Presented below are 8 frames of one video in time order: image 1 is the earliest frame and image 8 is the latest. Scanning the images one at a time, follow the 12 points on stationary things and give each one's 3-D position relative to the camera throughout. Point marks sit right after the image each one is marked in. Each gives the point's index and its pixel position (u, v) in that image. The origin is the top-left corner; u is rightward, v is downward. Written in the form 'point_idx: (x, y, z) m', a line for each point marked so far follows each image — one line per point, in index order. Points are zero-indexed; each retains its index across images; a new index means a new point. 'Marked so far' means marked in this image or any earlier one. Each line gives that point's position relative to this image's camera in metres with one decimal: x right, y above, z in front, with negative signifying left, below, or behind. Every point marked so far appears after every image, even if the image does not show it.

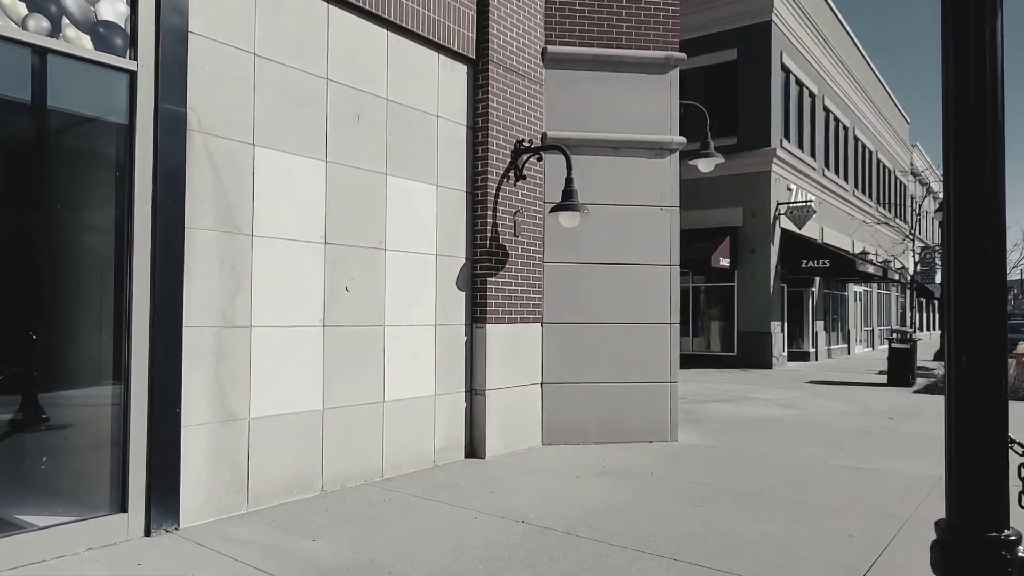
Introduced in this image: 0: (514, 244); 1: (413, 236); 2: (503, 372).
0: (0.0, +0.5, +7.8) m
1: (-1.0, +0.5, +6.8) m
2: (-0.1, -0.9, +7.6) m
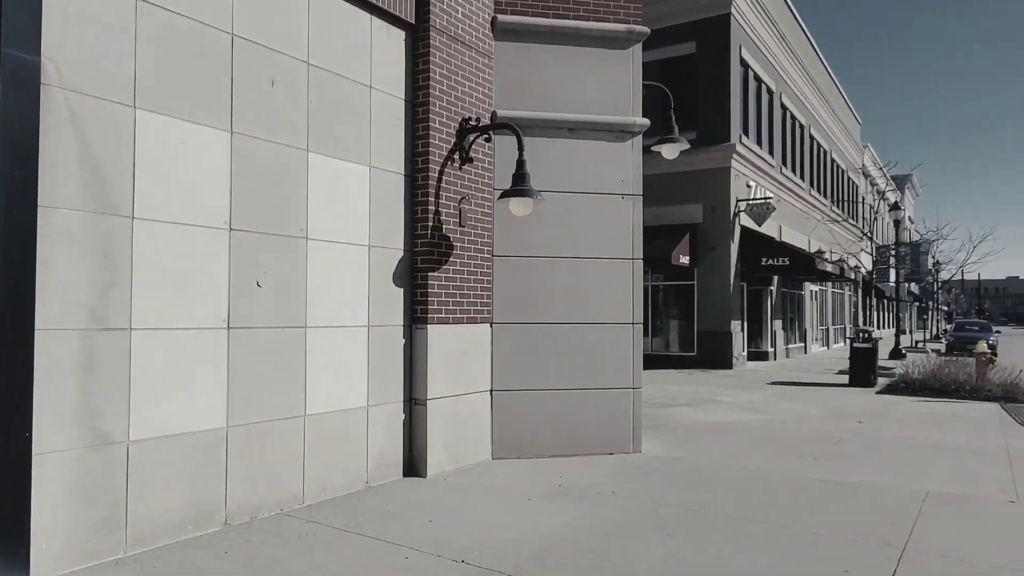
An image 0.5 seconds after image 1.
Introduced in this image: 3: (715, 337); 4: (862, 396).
0: (-0.5, +0.5, +6.9) m
1: (-1.4, +0.5, +5.9) m
2: (-0.6, -0.9, +6.8) m
3: (+5.7, -1.4, +19.7) m
4: (+6.7, -2.1, +13.4) m
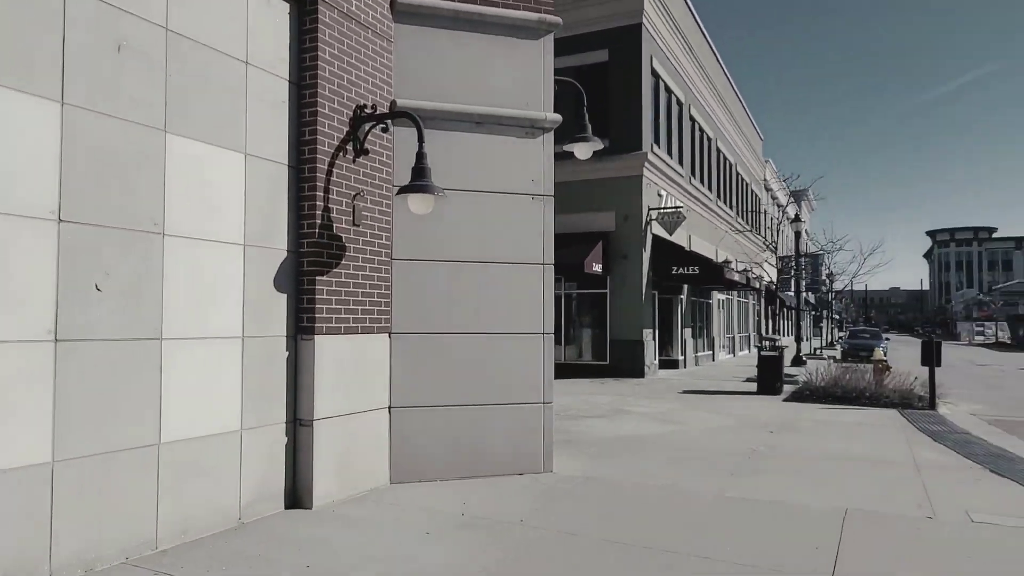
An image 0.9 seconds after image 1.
0: (-1.4, +0.5, +6.2) m
1: (-2.2, +0.5, +5.1) m
2: (-1.5, -0.9, +6.0) m
3: (+3.2, -1.6, +19.7) m
4: (+4.9, -2.2, +13.5) m
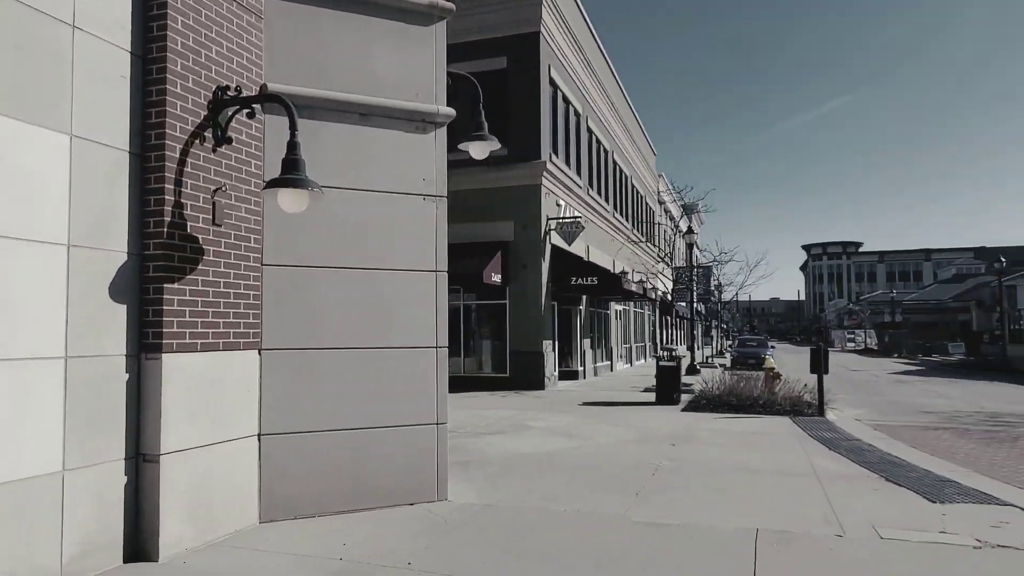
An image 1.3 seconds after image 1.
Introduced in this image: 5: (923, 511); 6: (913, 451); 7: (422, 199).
0: (-2.3, +0.4, +5.3) m
1: (-2.9, +0.4, +4.1) m
2: (-2.3, -1.0, +5.1) m
3: (+0.4, -1.9, +19.3) m
4: (+3.0, -2.4, +13.4) m
5: (+3.6, -1.9, +6.1) m
6: (+5.4, -2.2, +9.5) m
7: (-0.8, +0.8, +6.5) m
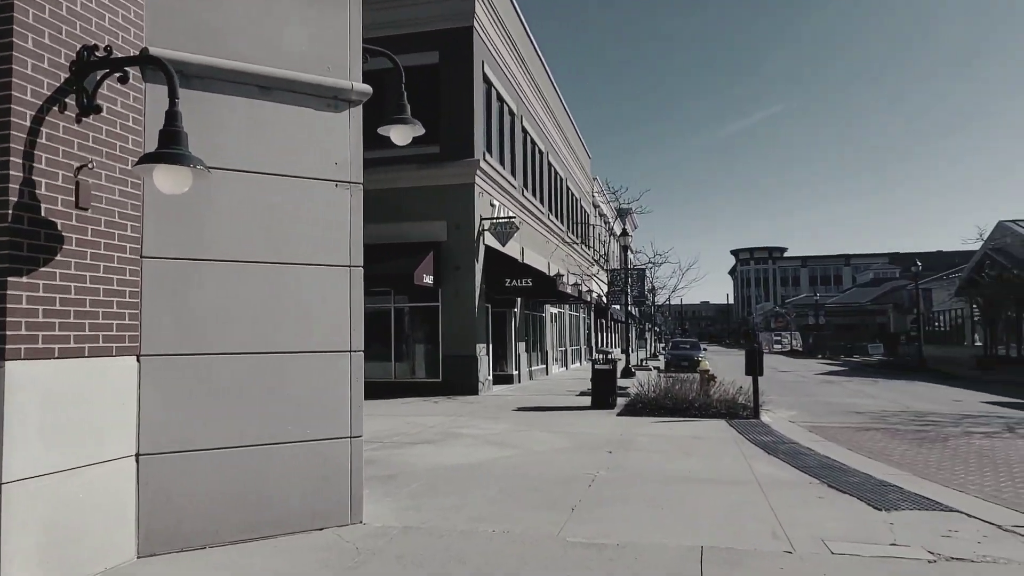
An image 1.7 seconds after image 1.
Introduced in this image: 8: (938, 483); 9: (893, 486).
0: (-2.8, +0.4, +4.5) m
1: (-3.3, +0.5, +3.3) m
2: (-2.8, -1.0, +4.3) m
3: (-1.4, -2.0, +18.6) m
4: (+1.7, -2.4, +13.0) m
5: (+3.0, -1.9, +5.8) m
6: (+4.5, -2.2, +9.3) m
7: (-1.5, +0.9, +5.8) m
8: (+4.5, -2.1, +7.5) m
9: (+3.9, -2.0, +7.2) m
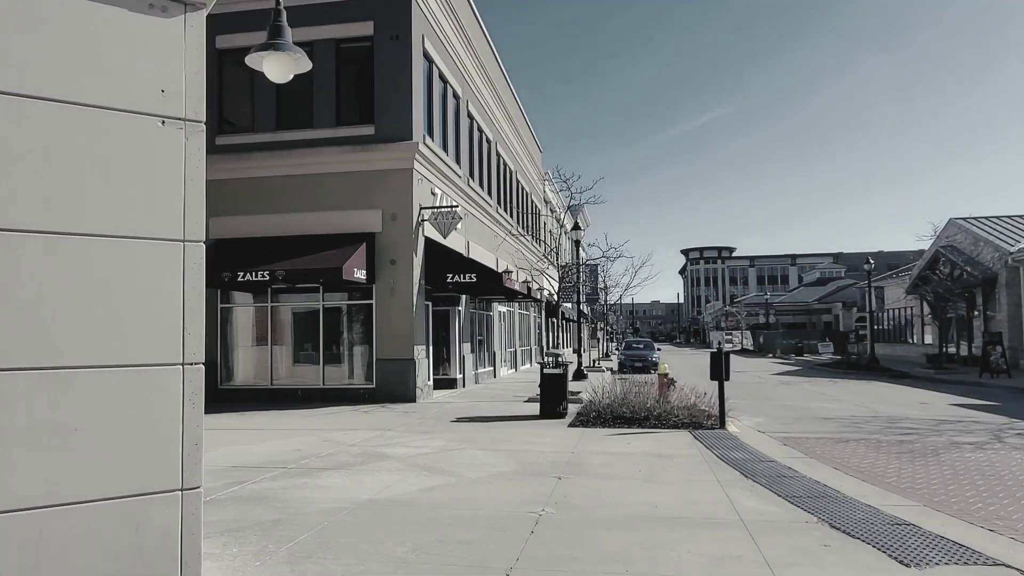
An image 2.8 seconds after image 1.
0: (-3.2, +0.5, +2.6) m
1: (-3.7, +0.6, +1.4) m
2: (-3.3, -0.9, +2.4) m
3: (-2.8, -1.9, +16.8) m
4: (+0.7, -2.3, +11.5) m
5: (+2.4, -1.8, +4.3) m
6: (+3.7, -2.1, +8.0) m
7: (-2.0, +0.9, +4.0) m
8: (+3.9, -2.0, +6.1) m
9: (+3.2, -1.9, +5.7) m
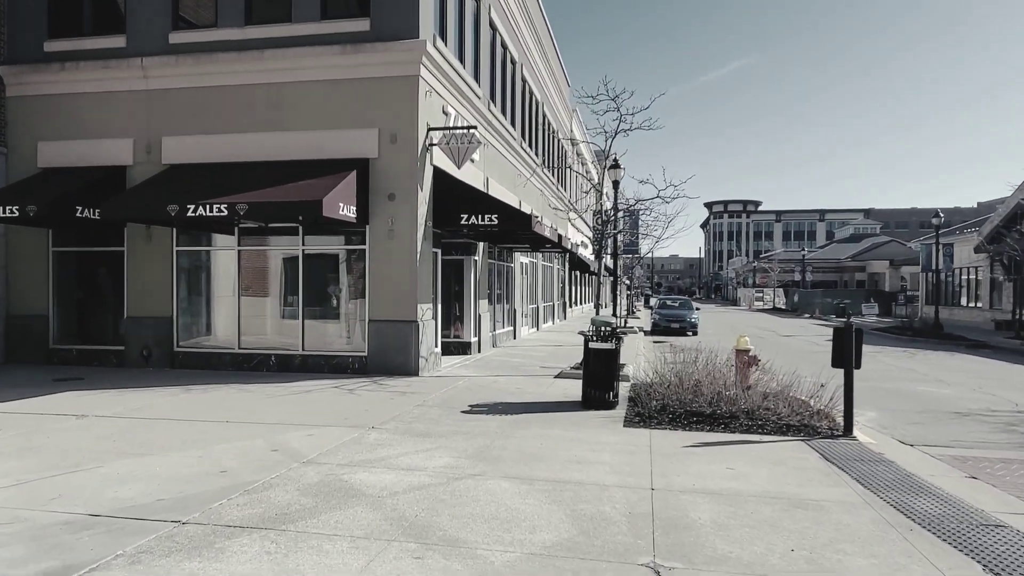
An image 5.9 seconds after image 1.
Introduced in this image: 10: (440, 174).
0: (-3.0, +0.6, -1.0) m
1: (-3.4, +0.6, -2.2) m
2: (-3.0, -0.8, -1.1) m
3: (-2.2, -0.8, +13.4) m
4: (+1.1, -1.7, +8.0) m
5: (+2.7, -1.7, +0.8) m
6: (+4.0, -1.8, +4.4) m
7: (-1.7, +1.1, +0.4) m
8: (+4.2, -1.8, +2.5) m
9: (+3.5, -1.7, +2.2) m
10: (-1.5, +2.4, +14.6) m
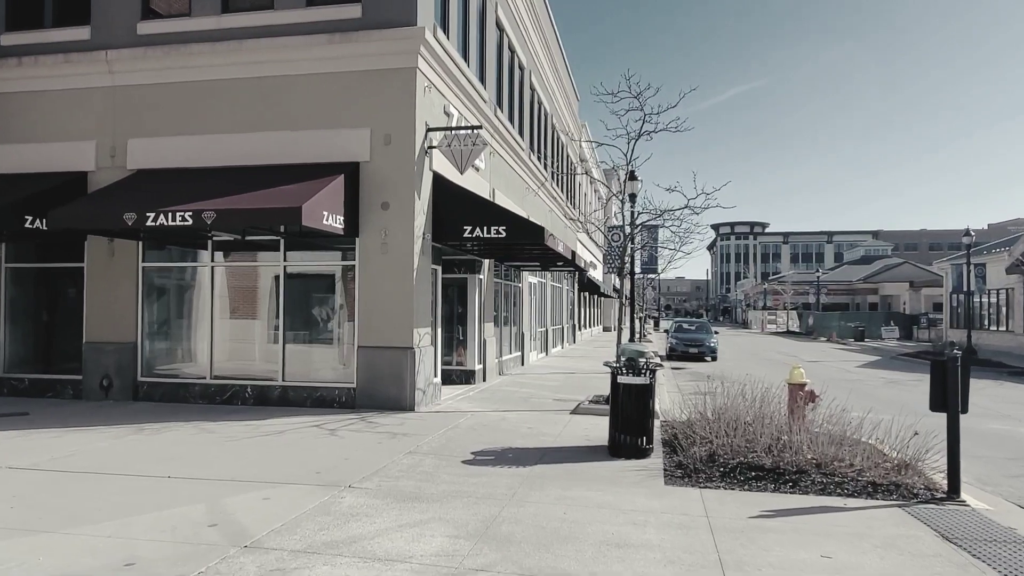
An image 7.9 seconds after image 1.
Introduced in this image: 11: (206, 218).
0: (-2.9, +0.7, -2.6) m
1: (-3.4, +0.7, -3.9) m
2: (-3.0, -0.7, -2.8) m
3: (-2.1, -1.1, +11.6) m
4: (+1.2, -1.9, +6.2) m
5: (+2.8, -1.7, -1.0) m
6: (+4.2, -1.9, +2.6) m
7: (-1.6, +1.2, -1.3) m
8: (+4.3, -1.8, +0.7) m
9: (+3.6, -1.8, +0.4) m
10: (-1.3, +1.9, +13.0) m
11: (-4.5, +1.0, +10.3) m
